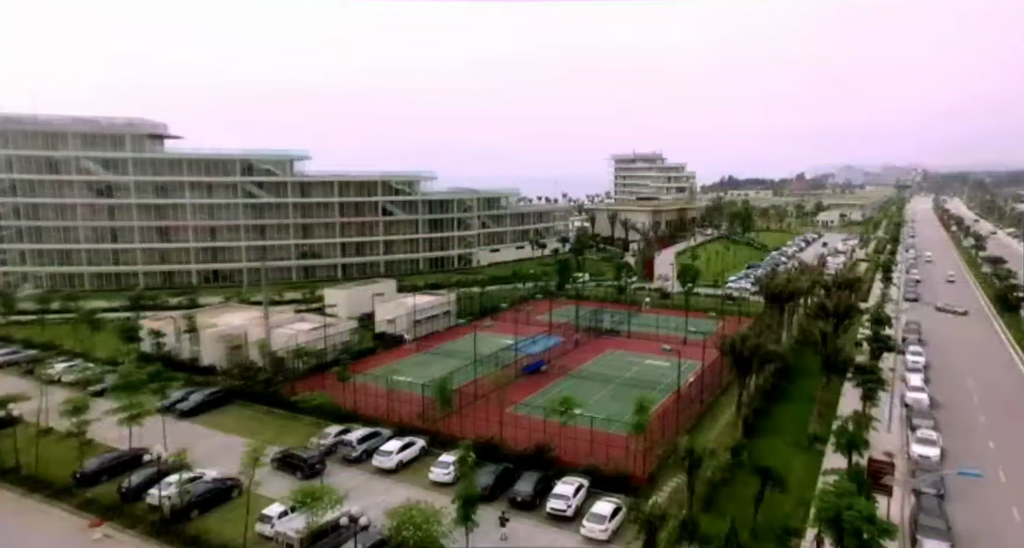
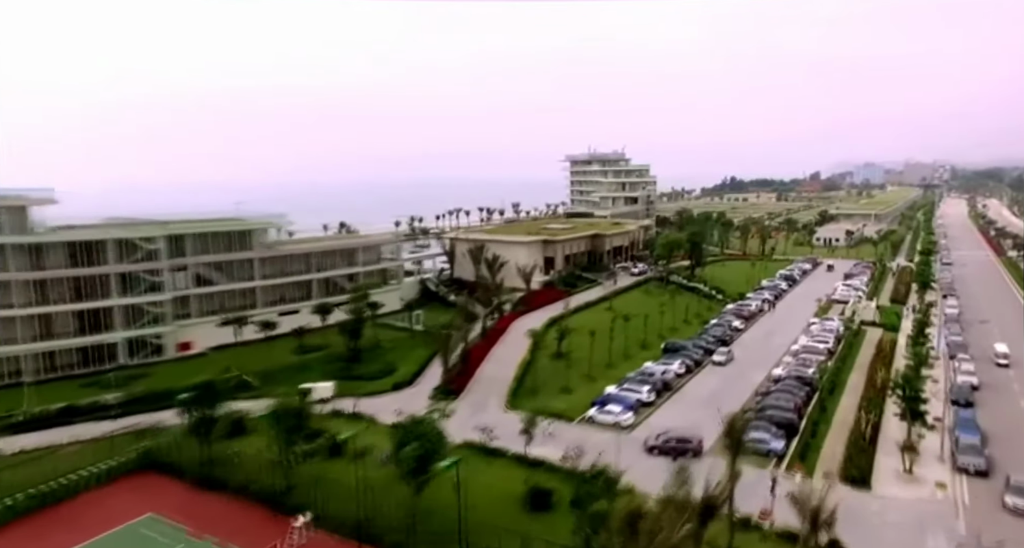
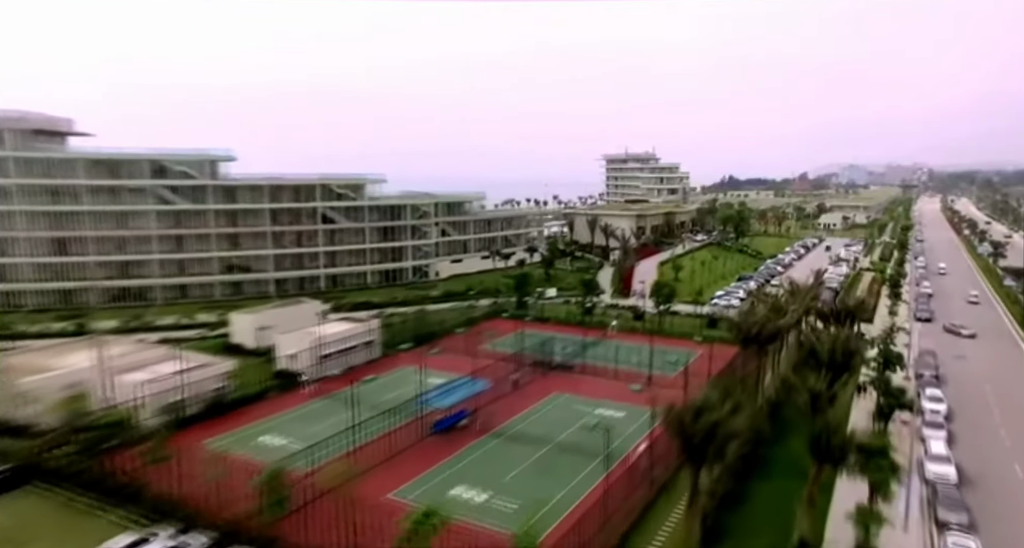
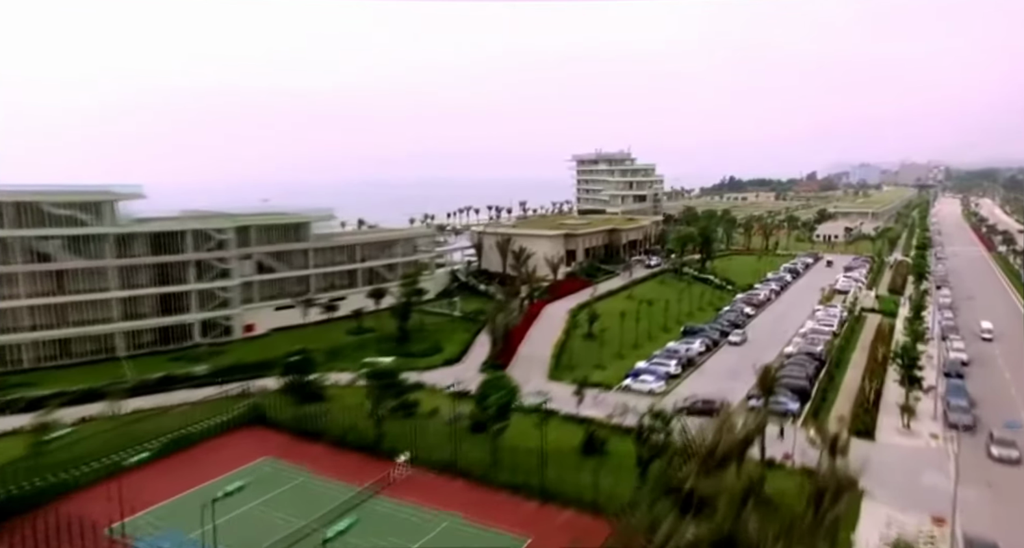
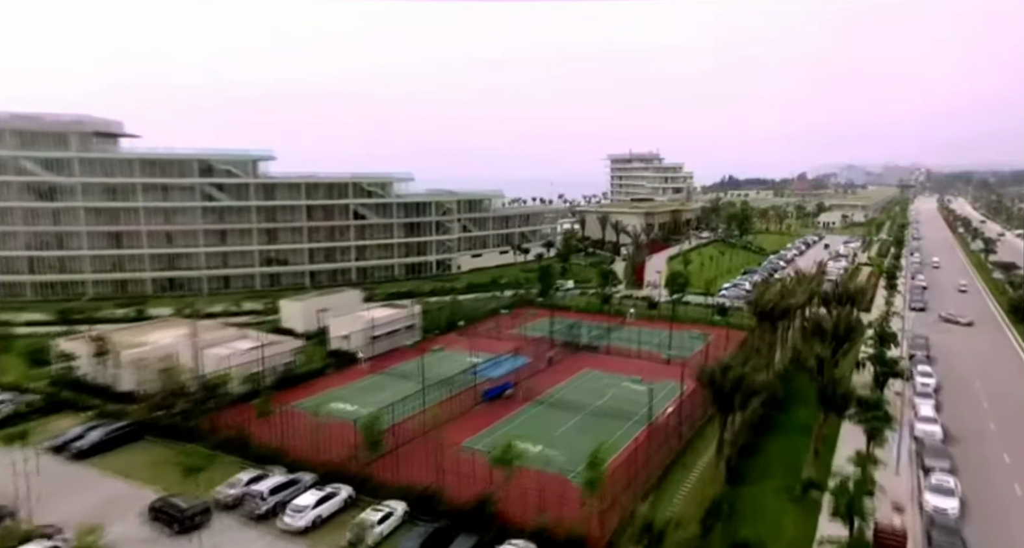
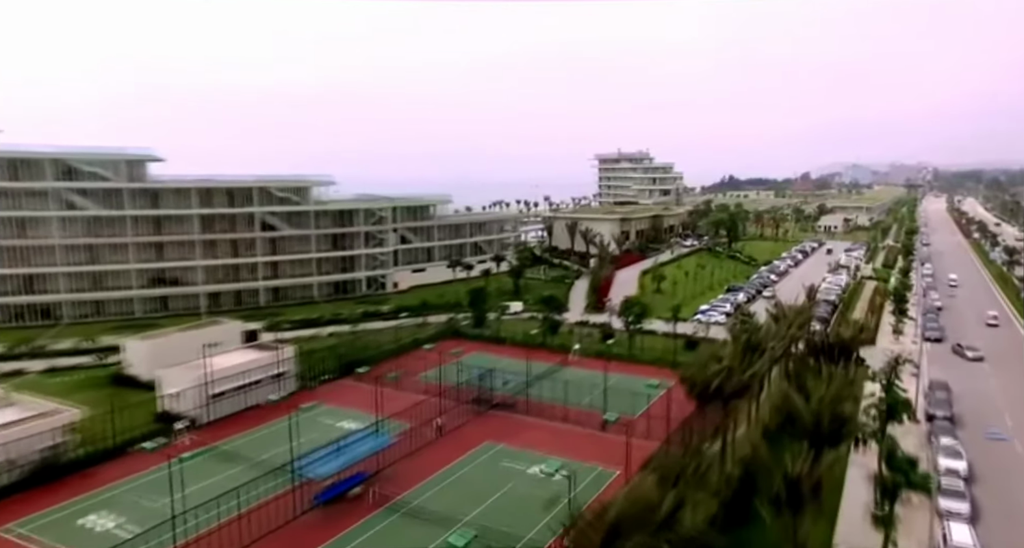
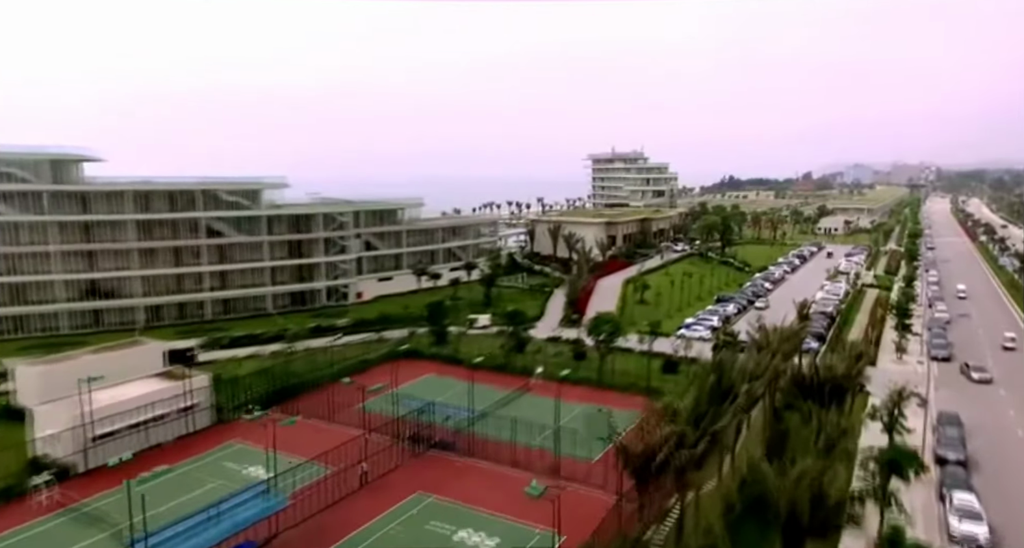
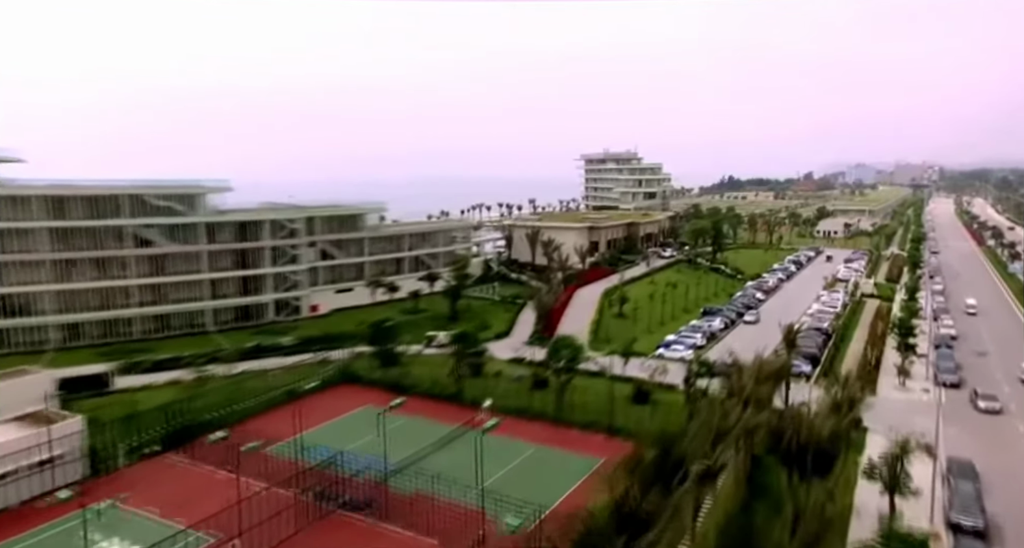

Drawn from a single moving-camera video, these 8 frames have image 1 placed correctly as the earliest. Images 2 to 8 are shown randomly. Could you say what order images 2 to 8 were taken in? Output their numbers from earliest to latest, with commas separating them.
5, 3, 6, 7, 8, 4, 2
